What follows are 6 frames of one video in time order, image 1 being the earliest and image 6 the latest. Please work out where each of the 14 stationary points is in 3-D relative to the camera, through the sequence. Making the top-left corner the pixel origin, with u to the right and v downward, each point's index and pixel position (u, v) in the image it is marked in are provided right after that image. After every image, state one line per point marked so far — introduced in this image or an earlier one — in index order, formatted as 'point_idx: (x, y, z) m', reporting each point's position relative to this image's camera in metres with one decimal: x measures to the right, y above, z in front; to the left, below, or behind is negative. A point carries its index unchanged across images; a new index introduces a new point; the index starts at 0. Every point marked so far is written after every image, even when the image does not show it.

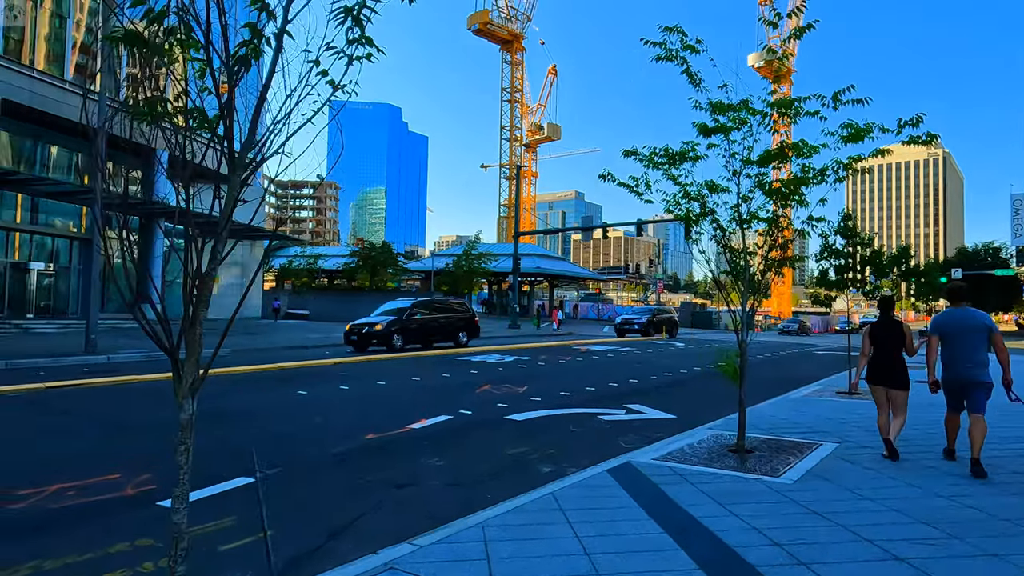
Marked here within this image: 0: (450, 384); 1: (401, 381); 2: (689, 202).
0: (-1.2, -1.7, +11.9) m
1: (-2.0, -1.7, +12.0) m
2: (+1.8, +0.9, +6.8) m
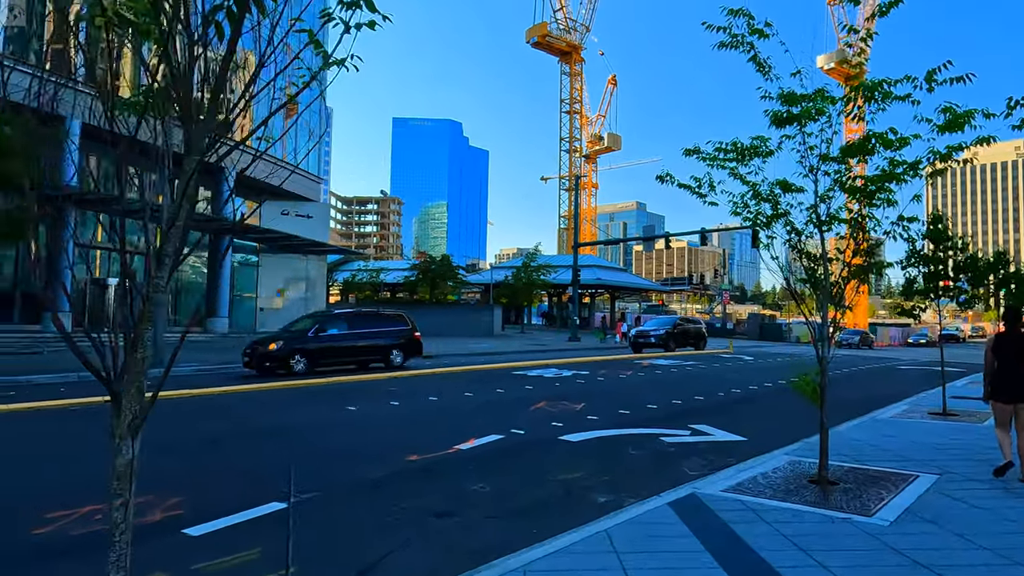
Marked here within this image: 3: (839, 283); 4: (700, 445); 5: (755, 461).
0: (-0.2, -1.9, +11.4) m
1: (-1.0, -1.9, +11.7) m
2: (+2.3, +0.8, +6.1) m
3: (+3.1, 0.0, +6.2) m
4: (+2.2, -1.9, +7.9) m
5: (+2.5, -1.8, +6.8) m
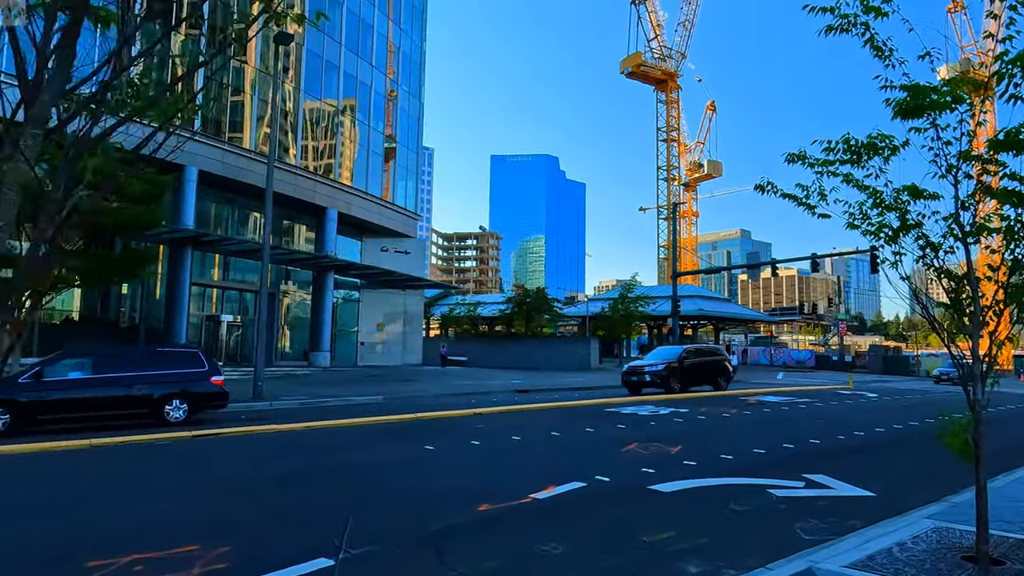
0: (+1.2, -2.4, +10.6) m
1: (+0.4, -2.4, +10.9) m
2: (+2.9, +0.6, +5.1) m
3: (+3.6, -0.2, +5.0) m
4: (+3.1, -2.2, +6.7) m
5: (+3.2, -2.0, +5.6) m
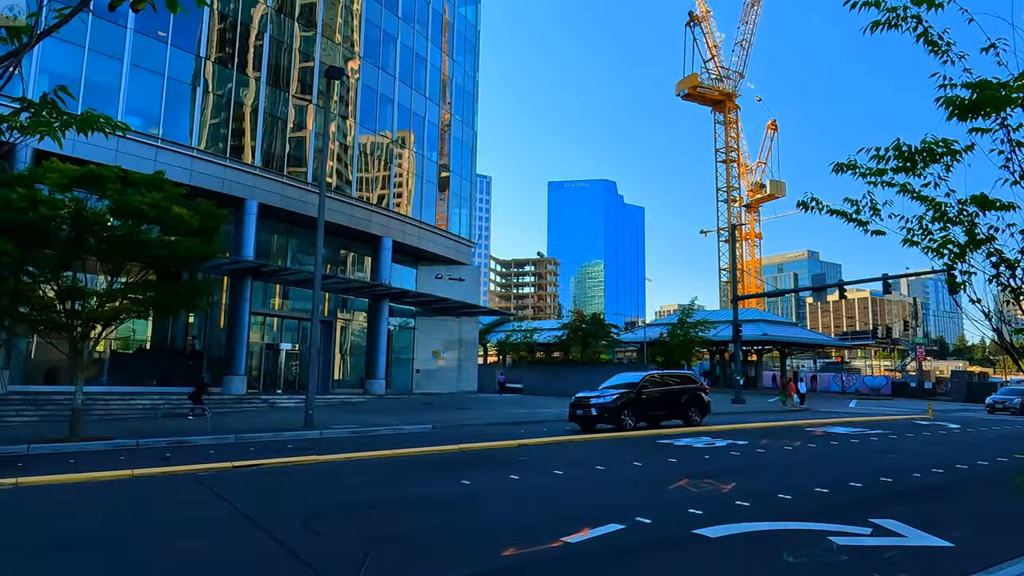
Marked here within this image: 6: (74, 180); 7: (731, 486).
0: (+1.9, -2.8, +10.0) m
1: (+1.1, -2.9, +10.4) m
2: (+3.0, +0.4, +4.5) m
3: (+3.7, -0.3, +4.4) m
4: (+3.4, -2.4, +6.0) m
5: (+3.4, -2.2, +4.9) m
6: (-10.2, +2.5, +15.5) m
7: (+3.0, -2.8, +9.2) m
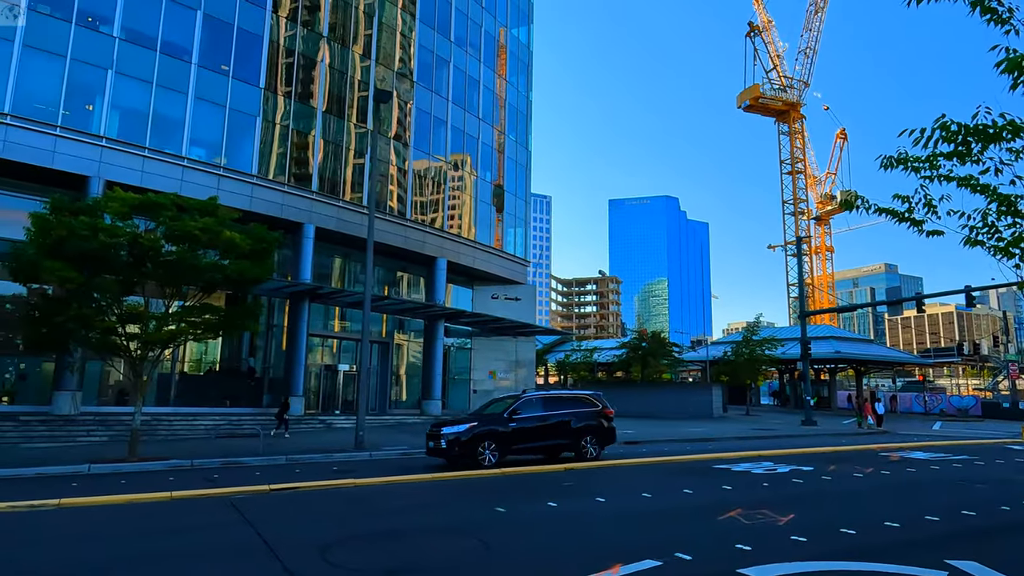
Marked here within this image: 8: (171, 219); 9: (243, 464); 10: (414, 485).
0: (+2.4, -3.0, +9.3) m
1: (+1.7, -3.1, +9.8) m
2: (+2.9, +0.4, +3.9) m
3: (+3.7, -0.3, +3.6) m
4: (+3.5, -2.5, +5.2) m
5: (+3.4, -2.2, +4.1) m
6: (-9.2, +1.9, +16.1) m
7: (+3.5, -2.9, +8.4) m
8: (-8.3, +1.7, +16.1) m
9: (-6.3, -4.1, +15.5) m
10: (-1.6, -3.1, +10.5) m
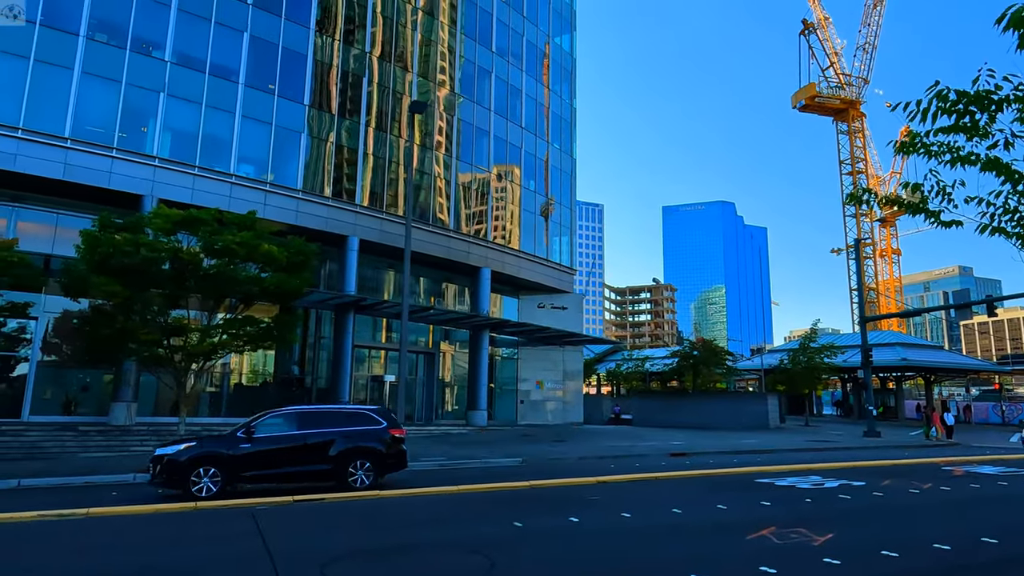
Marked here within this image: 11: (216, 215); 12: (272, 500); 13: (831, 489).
0: (+2.7, -3.1, +8.8) m
1: (+2.0, -3.2, +9.3) m
2: (+2.7, +0.4, +3.4) m
3: (+3.5, -0.3, +3.0) m
4: (+3.5, -2.4, +4.6) m
5: (+3.2, -2.2, +3.5) m
6: (-8.4, +1.6, +16.6) m
7: (+3.7, -2.9, +7.8) m
8: (-7.5, +1.4, +16.5) m
9: (-5.5, -4.4, +15.6) m
10: (-1.2, -3.3, +10.3) m
11: (-7.6, +1.9, +16.9) m
12: (-3.8, -3.4, +10.6) m
13: (+5.6, -3.5, +11.7) m
